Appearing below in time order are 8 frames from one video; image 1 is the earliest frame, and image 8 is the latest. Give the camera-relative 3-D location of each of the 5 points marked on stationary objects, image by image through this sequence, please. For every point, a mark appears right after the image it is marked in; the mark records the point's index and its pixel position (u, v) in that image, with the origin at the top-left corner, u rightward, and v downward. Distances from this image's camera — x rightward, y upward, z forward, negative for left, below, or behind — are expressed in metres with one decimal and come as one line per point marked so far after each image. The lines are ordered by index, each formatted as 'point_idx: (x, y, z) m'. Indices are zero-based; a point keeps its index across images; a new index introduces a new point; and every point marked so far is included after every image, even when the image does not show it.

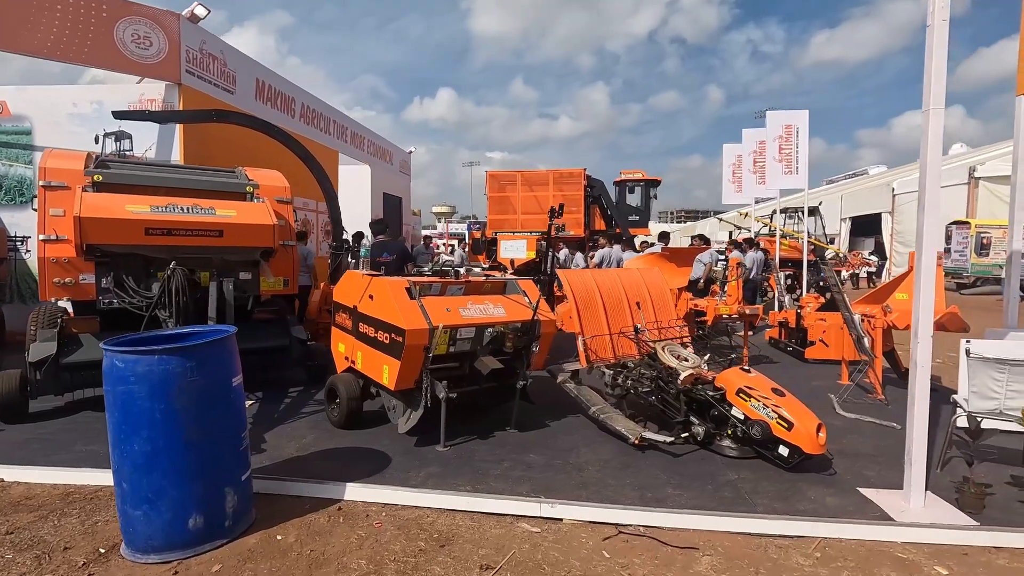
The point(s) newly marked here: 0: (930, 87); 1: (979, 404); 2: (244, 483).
0: (+2.5, +1.2, +3.3) m
1: (+3.3, -0.8, +3.8) m
2: (-1.5, -1.1, +3.1) m
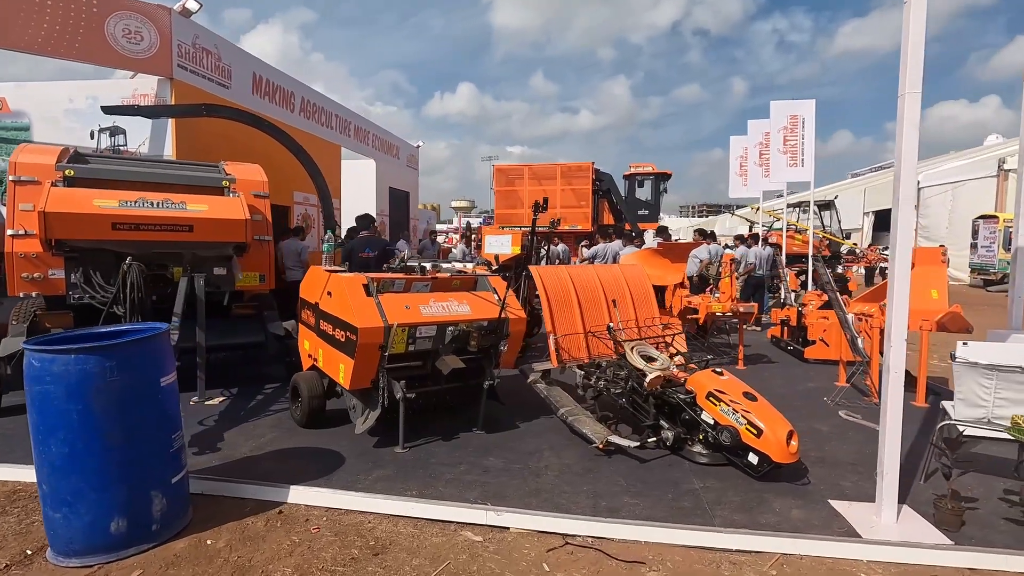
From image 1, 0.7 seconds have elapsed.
0: (+2.2, +1.2, +3.0) m
1: (+3.0, -0.8, +3.5) m
2: (-1.9, -1.1, +3.0) m
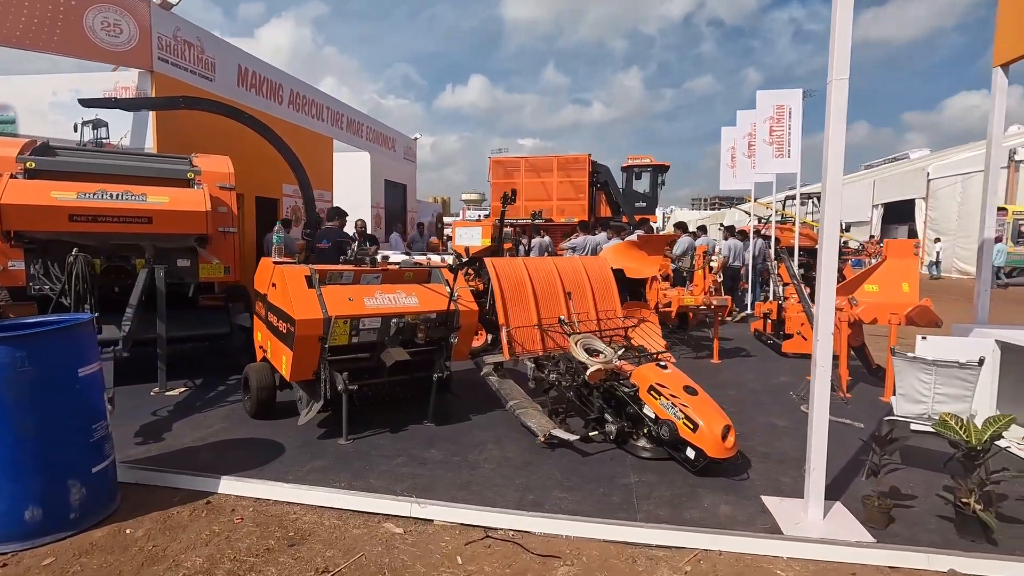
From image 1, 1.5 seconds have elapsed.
0: (+1.8, +1.3, +2.9) m
1: (+2.6, -0.8, +3.5) m
2: (-2.4, -1.1, +3.0) m
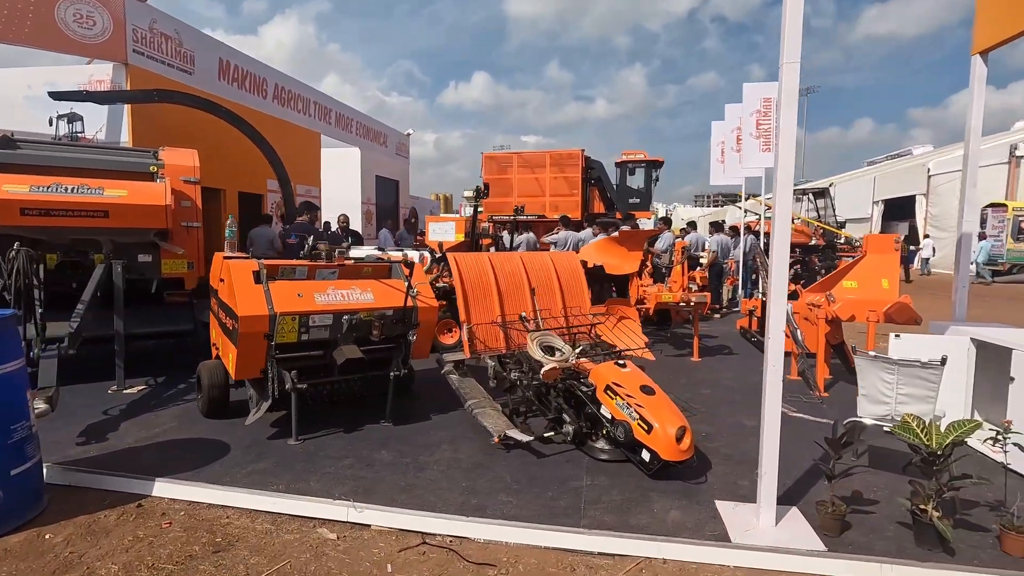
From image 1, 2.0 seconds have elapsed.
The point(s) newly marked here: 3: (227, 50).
0: (+1.4, +1.3, +2.7) m
1: (+2.2, -0.7, +3.3) m
2: (-2.7, -1.0, +2.9) m
3: (-5.6, +4.7, +10.6) m
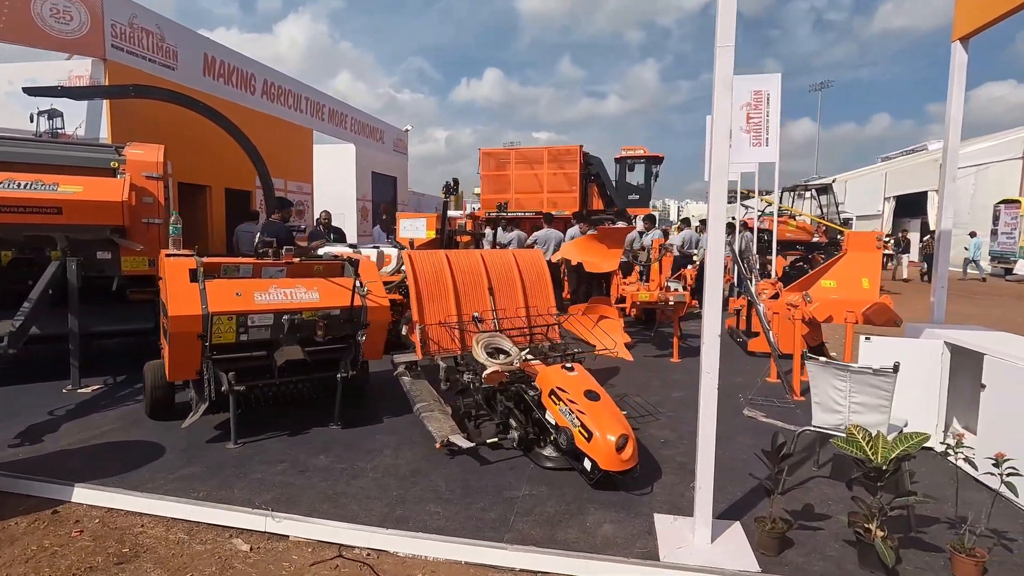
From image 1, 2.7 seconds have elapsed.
0: (+1.0, +1.3, +2.5) m
1: (+1.8, -0.7, +3.1) m
2: (-3.1, -1.0, +2.8) m
3: (-5.9, +4.8, +10.5) m
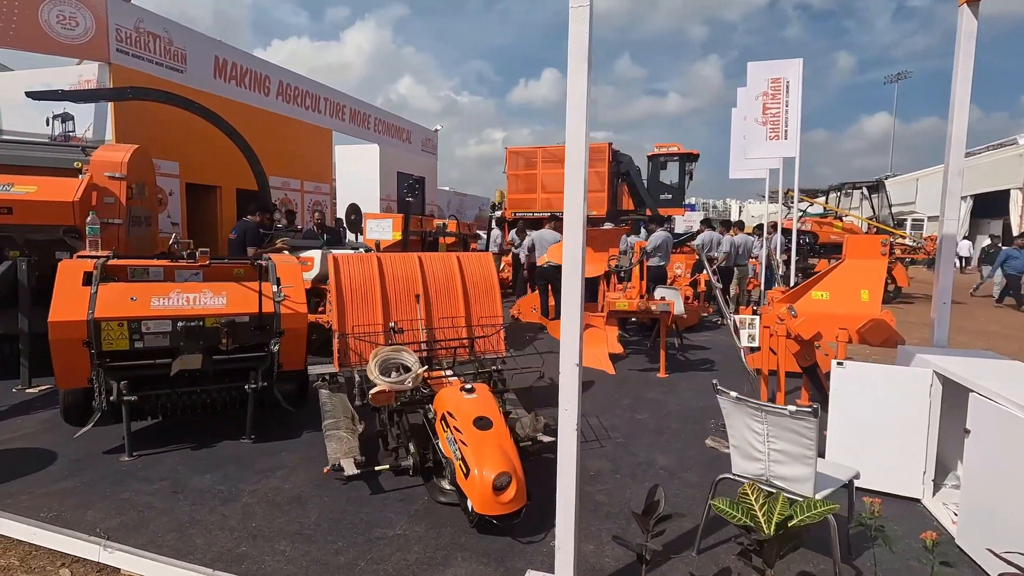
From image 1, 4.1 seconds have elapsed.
0: (+0.2, +1.2, +2.1) m
1: (+1.1, -0.8, +2.5) m
2: (-3.8, -1.0, +2.7) m
3: (-5.7, +4.8, +10.6) m
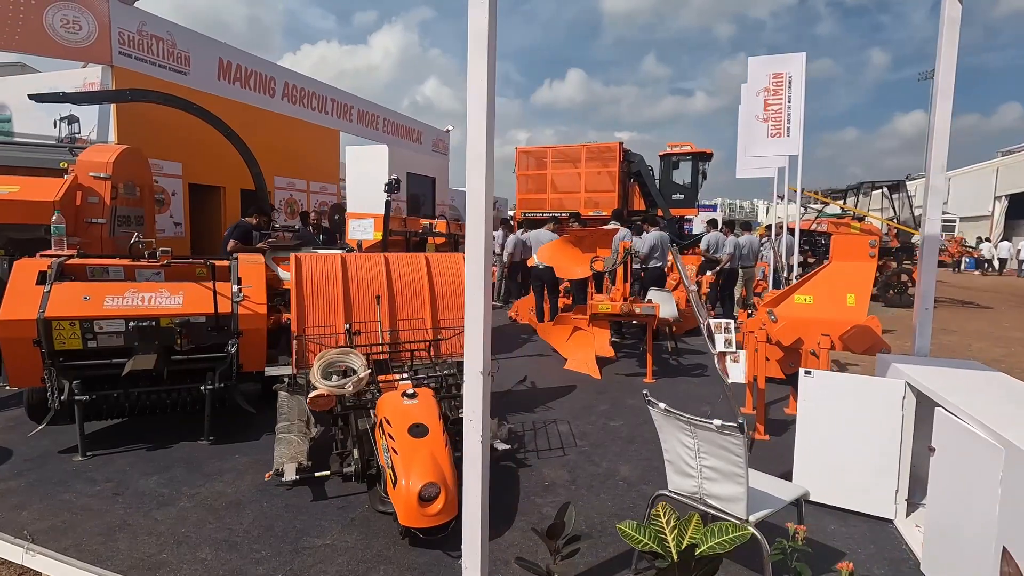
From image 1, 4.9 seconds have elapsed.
0: (-0.1, +1.2, +1.9) m
1: (+0.7, -0.8, +2.4) m
2: (-4.2, -1.0, +2.8) m
3: (-5.7, +4.8, +10.7) m
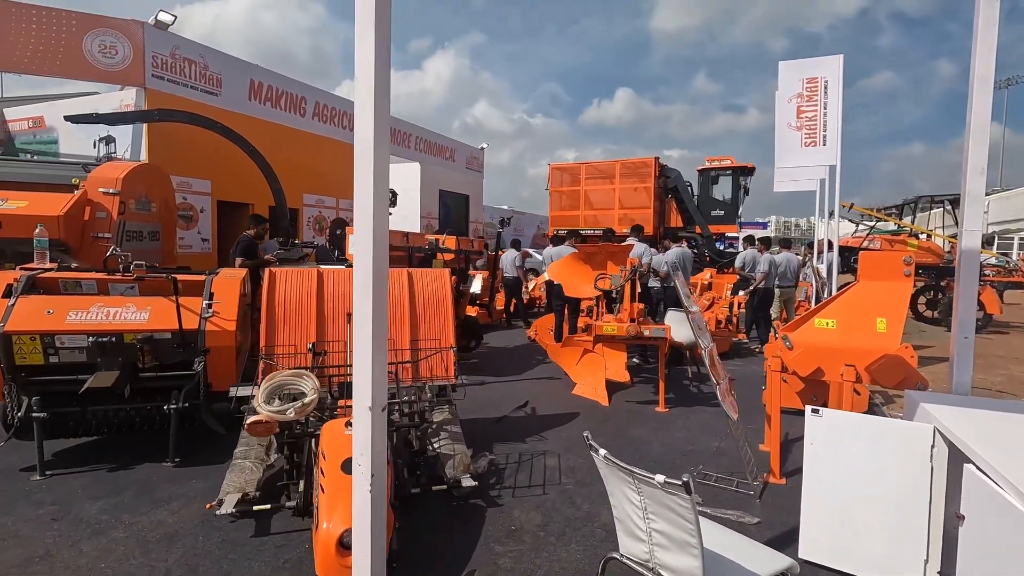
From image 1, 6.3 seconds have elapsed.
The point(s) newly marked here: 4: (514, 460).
0: (-0.4, +1.2, +1.7) m
1: (+0.4, -0.9, +1.9) m
2: (-4.5, -1.1, +2.8) m
3: (-5.2, +4.5, +11.0) m
4: (0.0, -1.3, +4.1) m
